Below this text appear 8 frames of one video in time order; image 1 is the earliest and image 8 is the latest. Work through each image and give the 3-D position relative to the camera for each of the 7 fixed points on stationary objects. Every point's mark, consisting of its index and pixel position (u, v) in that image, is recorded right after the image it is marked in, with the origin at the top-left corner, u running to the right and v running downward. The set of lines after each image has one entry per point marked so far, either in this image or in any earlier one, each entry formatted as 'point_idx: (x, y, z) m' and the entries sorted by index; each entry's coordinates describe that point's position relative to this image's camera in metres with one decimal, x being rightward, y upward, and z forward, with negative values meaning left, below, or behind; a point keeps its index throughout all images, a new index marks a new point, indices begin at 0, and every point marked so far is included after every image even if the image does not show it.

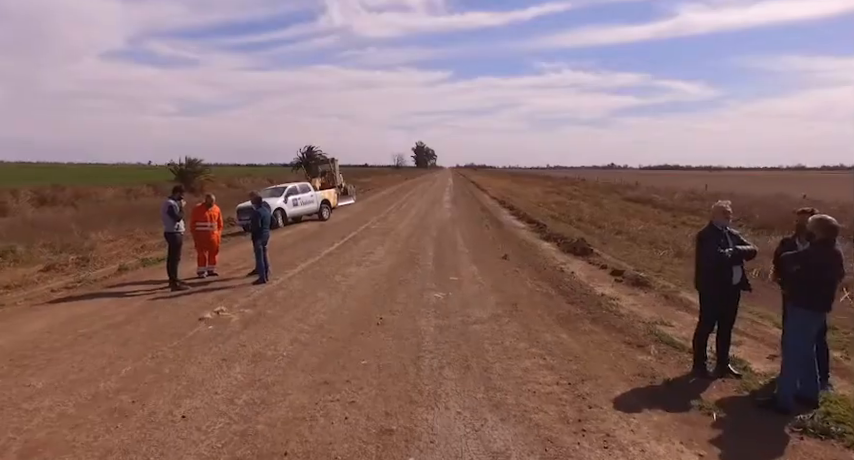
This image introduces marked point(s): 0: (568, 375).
0: (+1.7, -1.7, +6.3) m
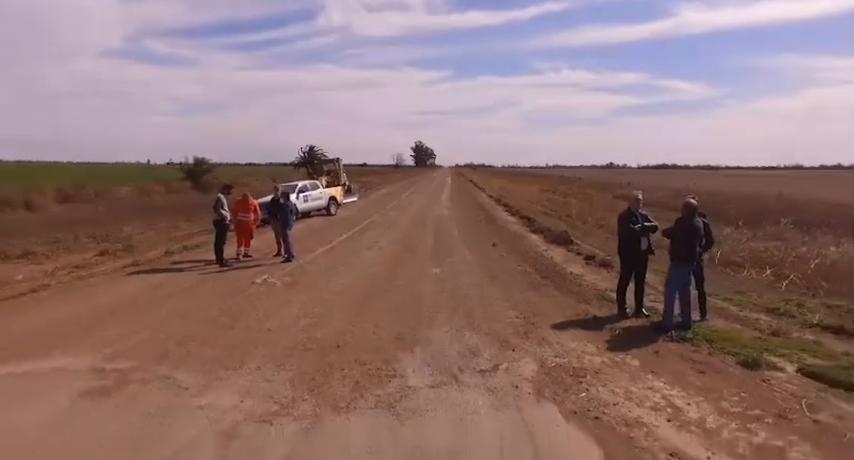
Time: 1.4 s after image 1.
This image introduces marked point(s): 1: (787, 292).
0: (+1.7, -1.4, +8.9) m
1: (+8.0, -1.3, +11.6) m
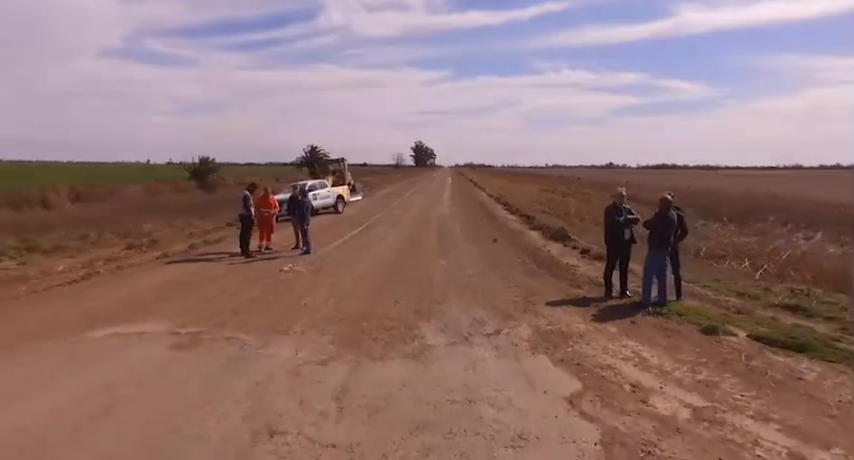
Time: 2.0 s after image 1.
0: (+1.9, -1.2, +10.2) m
1: (+8.2, -1.1, +12.9) m
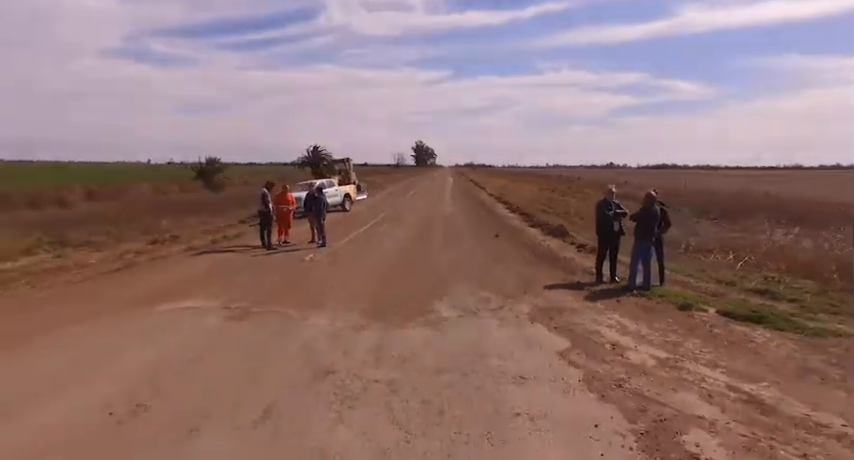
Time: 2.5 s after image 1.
0: (+2.1, -1.1, +11.4) m
1: (+8.4, -1.0, +14.2) m
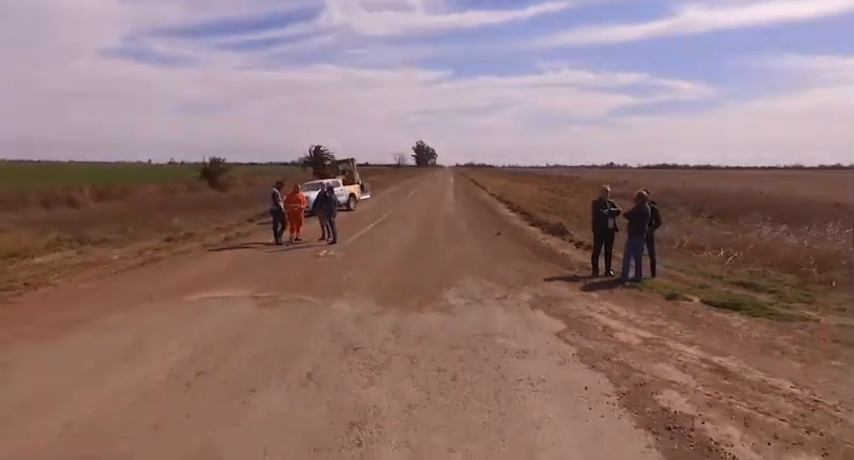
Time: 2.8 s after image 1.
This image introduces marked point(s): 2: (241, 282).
0: (+2.3, -1.0, +12.3) m
1: (+8.6, -0.9, +15.0) m
2: (-3.9, -1.1, +11.1) m
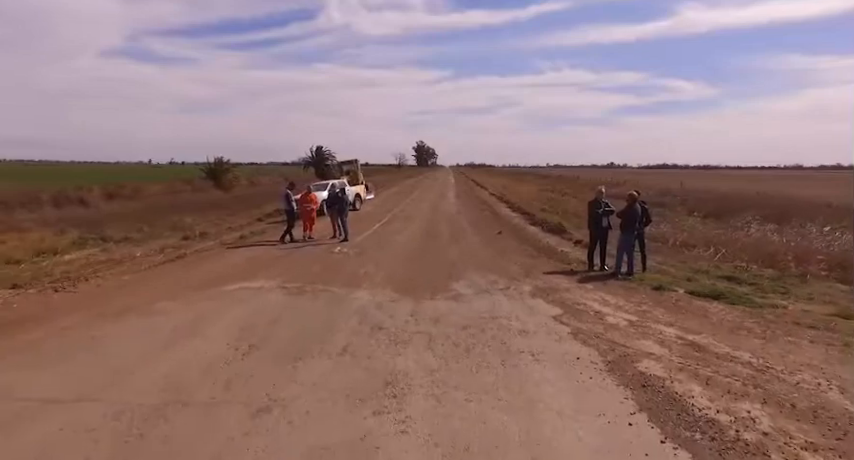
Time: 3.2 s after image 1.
0: (+2.5, -0.9, +13.3) m
1: (+8.8, -0.9, +16.0) m
2: (-3.7, -1.0, +12.1) m
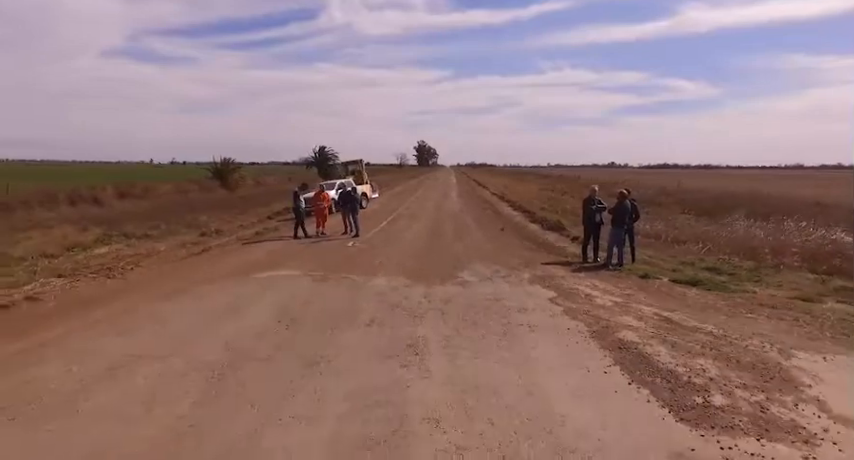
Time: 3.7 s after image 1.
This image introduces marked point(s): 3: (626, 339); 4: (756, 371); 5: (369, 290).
0: (+2.7, -0.8, +14.5) m
1: (+9.0, -0.7, +17.2) m
2: (-3.5, -0.9, +13.3) m
3: (+2.6, -1.4, +7.0) m
4: (+3.6, -1.5, +5.8) m
5: (-1.1, -1.2, +10.0) m
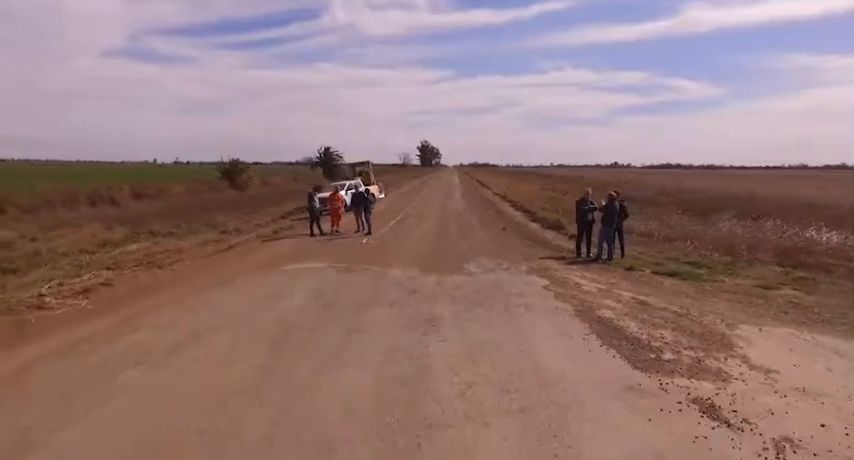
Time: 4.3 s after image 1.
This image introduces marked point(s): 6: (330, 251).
0: (+2.9, -0.8, +16.0) m
1: (+9.2, -0.7, +18.7) m
2: (-3.3, -0.8, +14.9) m
3: (+2.8, -1.4, +8.5) m
4: (+3.8, -1.5, +7.3) m
5: (-0.9, -1.1, +11.6) m
6: (-3.0, -0.7, +16.3) m
